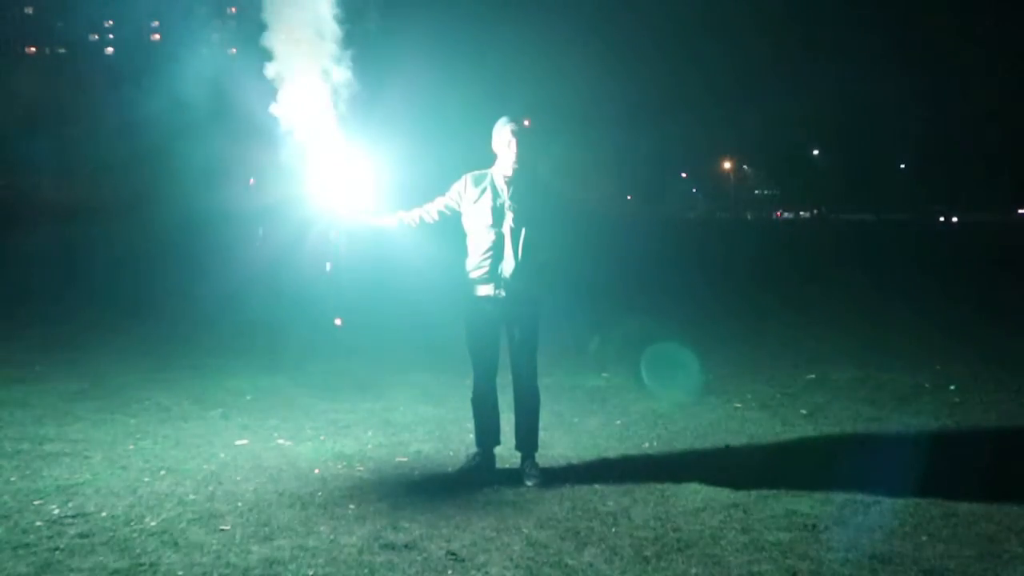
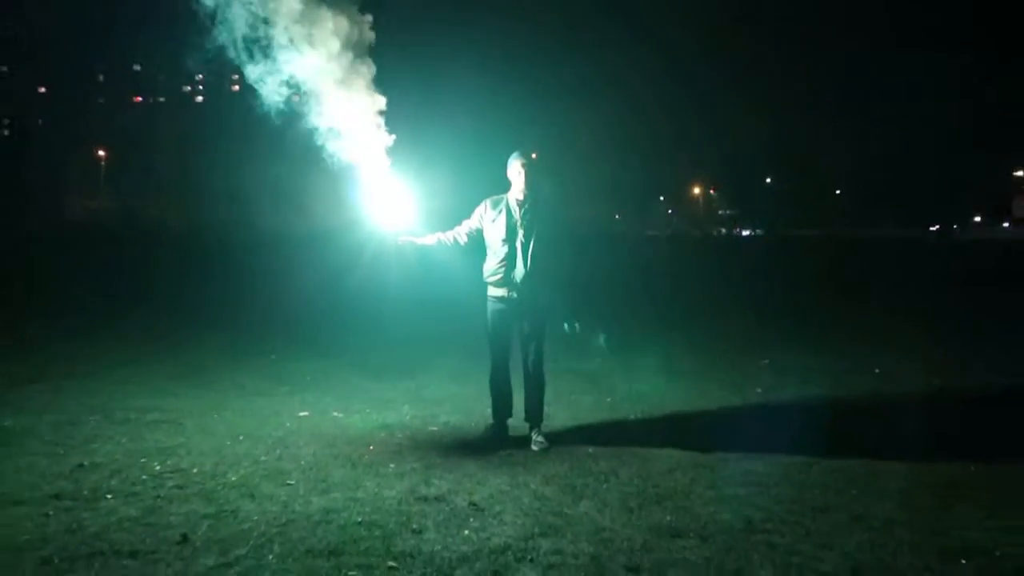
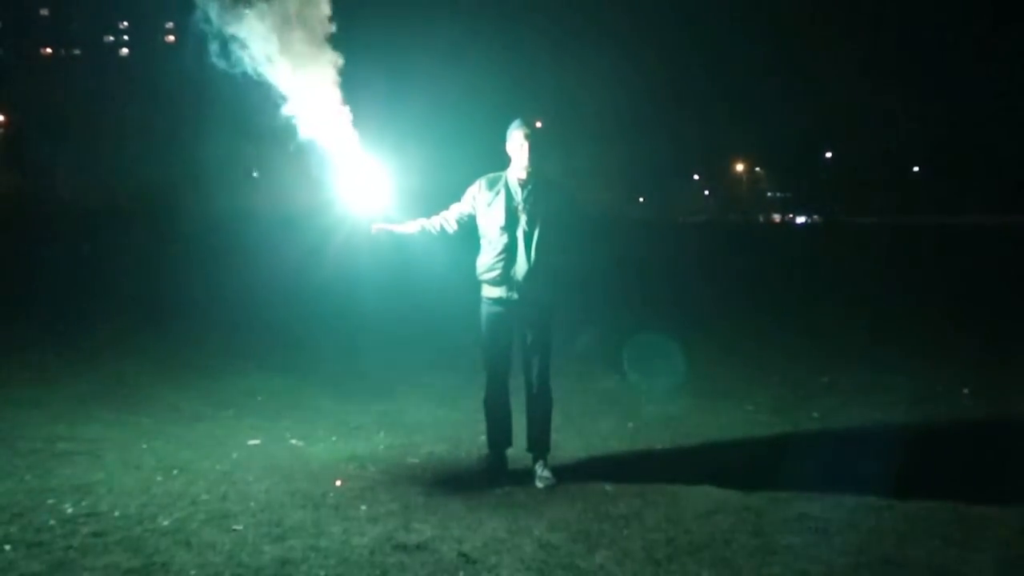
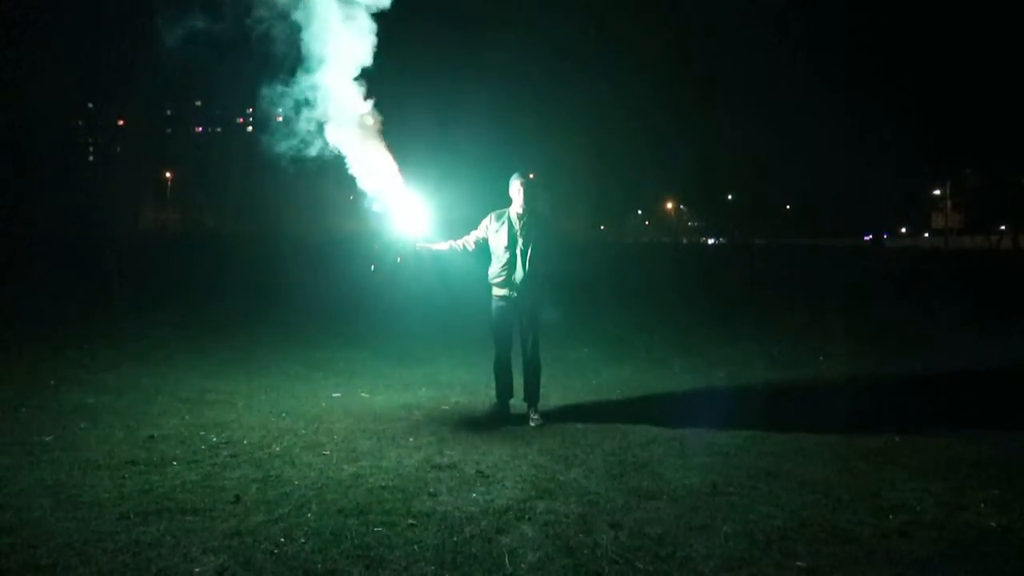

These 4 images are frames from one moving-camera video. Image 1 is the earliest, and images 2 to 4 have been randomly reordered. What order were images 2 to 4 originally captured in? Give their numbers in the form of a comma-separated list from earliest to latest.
3, 2, 4
